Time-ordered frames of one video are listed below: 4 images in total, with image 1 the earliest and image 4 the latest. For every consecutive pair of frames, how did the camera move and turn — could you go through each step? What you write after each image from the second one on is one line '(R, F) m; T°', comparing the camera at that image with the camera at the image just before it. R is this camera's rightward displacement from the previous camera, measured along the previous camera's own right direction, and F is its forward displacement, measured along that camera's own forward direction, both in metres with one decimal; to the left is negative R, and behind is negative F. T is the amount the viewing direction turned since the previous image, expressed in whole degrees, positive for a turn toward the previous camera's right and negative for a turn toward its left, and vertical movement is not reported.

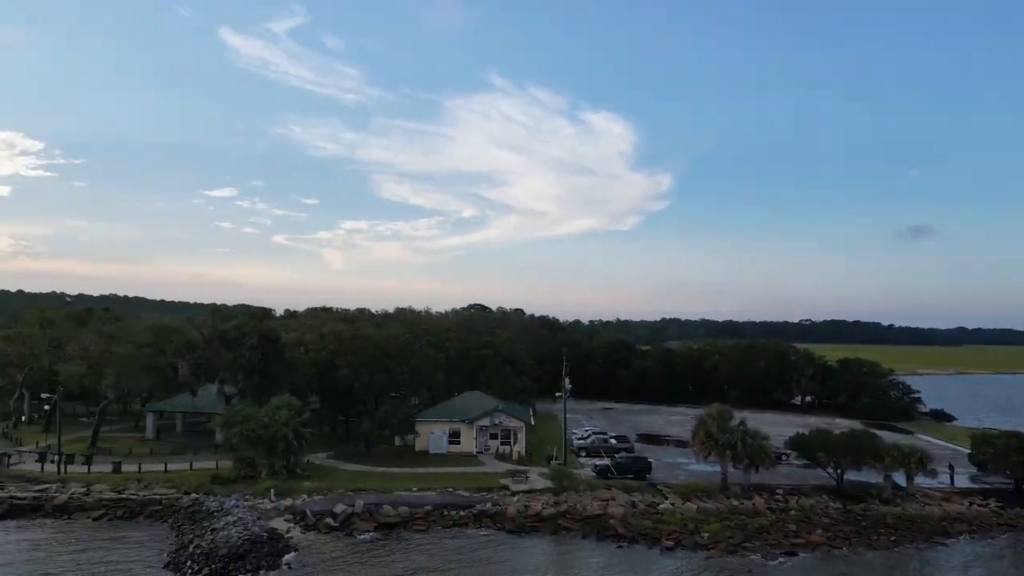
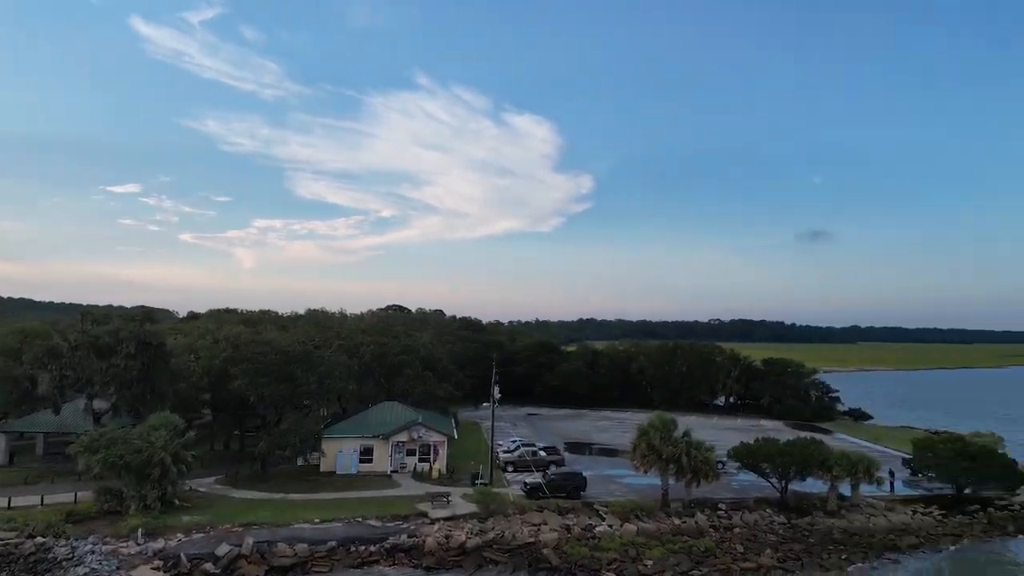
(0.0, +3.9) m; +7°
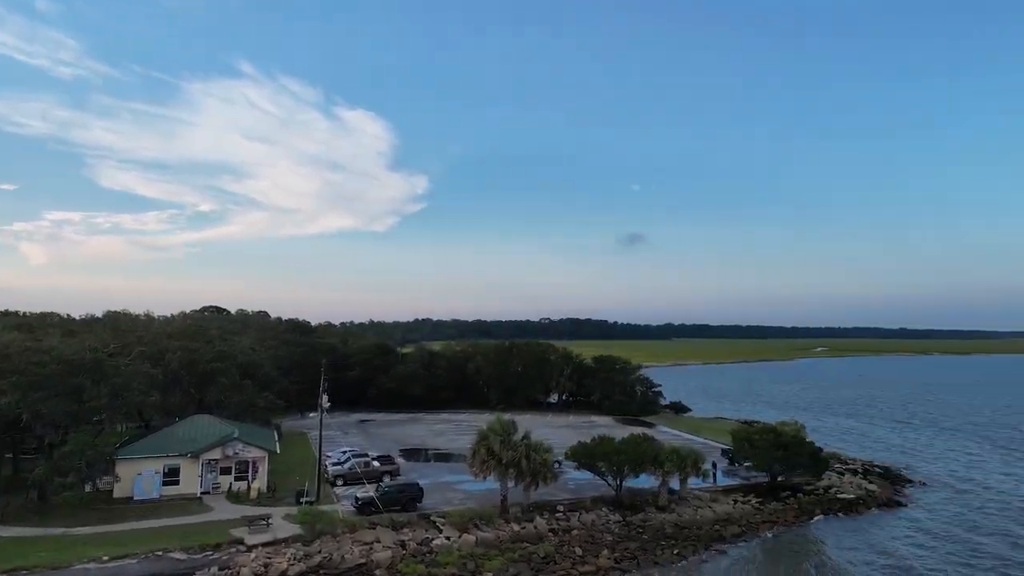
(+0.1, +1.6) m; +15°
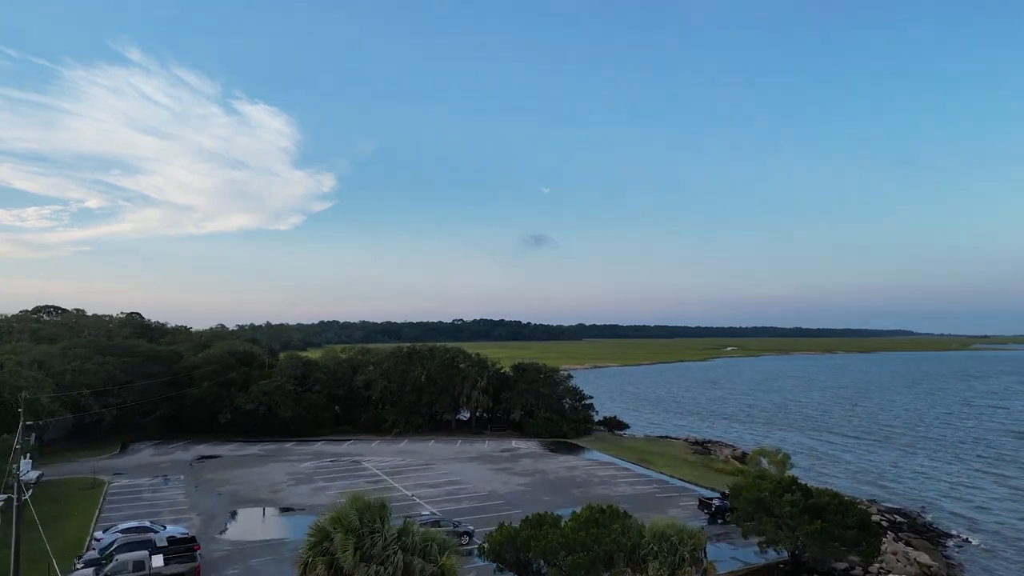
(+1.1, +13.4) m; +8°
